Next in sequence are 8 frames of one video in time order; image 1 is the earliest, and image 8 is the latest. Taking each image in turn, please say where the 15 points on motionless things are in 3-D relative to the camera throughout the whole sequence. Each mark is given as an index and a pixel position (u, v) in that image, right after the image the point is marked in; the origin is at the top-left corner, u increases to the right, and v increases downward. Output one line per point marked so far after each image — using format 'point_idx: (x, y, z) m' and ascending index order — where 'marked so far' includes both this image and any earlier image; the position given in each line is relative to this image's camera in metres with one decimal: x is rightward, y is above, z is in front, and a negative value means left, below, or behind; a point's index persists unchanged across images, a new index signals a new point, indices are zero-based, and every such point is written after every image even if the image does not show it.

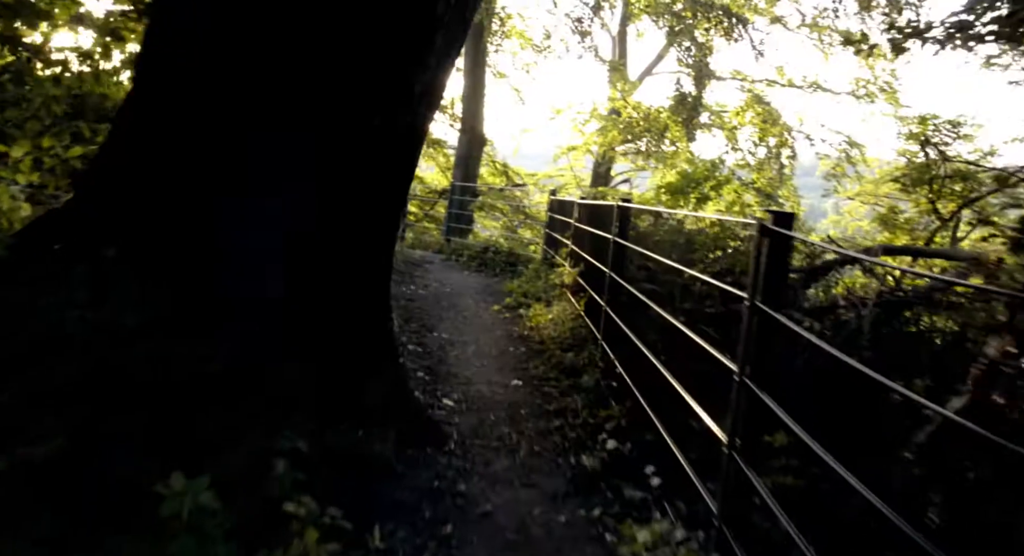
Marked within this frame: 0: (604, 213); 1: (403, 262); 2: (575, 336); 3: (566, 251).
0: (+1.0, +0.7, +6.6) m
1: (-1.9, +0.3, +10.5) m
2: (+0.6, -0.6, +6.1) m
3: (+0.7, +0.4, +8.3) m
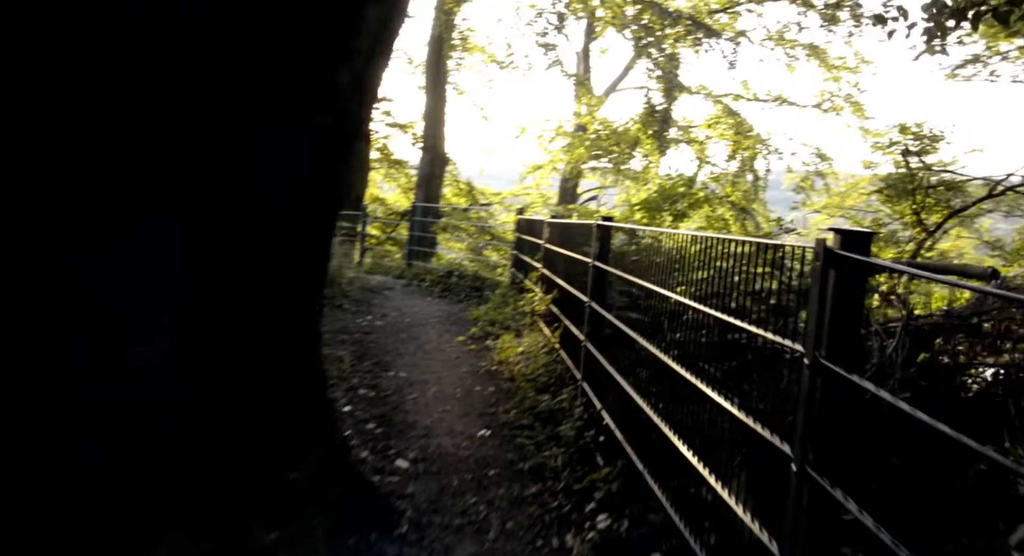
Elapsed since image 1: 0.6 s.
0: (+0.6, +0.4, +5.9) m
1: (-2.4, -0.1, +9.7) m
2: (+0.3, -0.9, +5.4) m
3: (+0.3, 0.0, +7.6) m
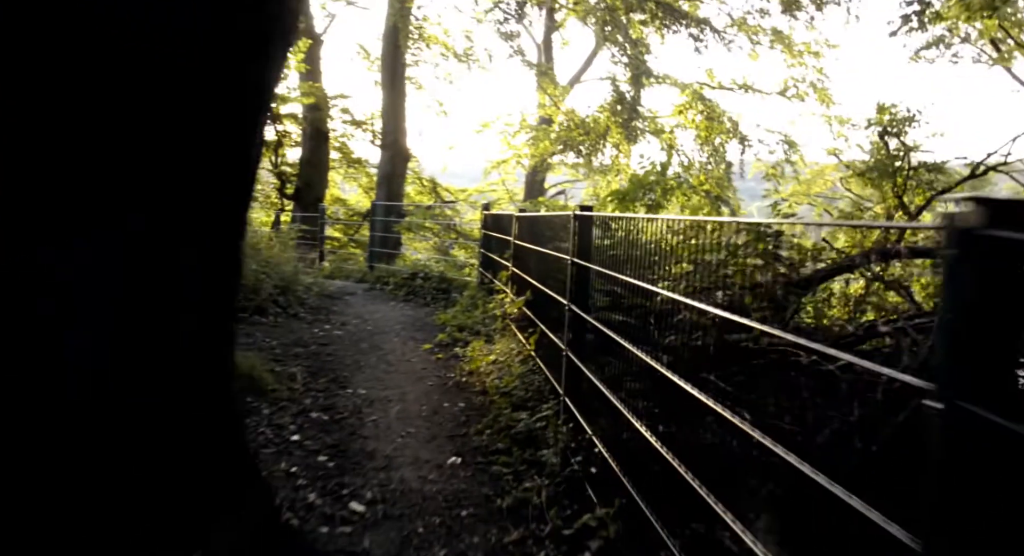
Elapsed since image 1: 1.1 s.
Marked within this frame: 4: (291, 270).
0: (+0.3, +0.4, +5.4) m
1: (-2.9, -0.2, +9.0) m
2: (+0.1, -0.9, +4.8) m
3: (-0.1, 0.0, +7.1) m
4: (-3.1, +0.1, +8.6) m
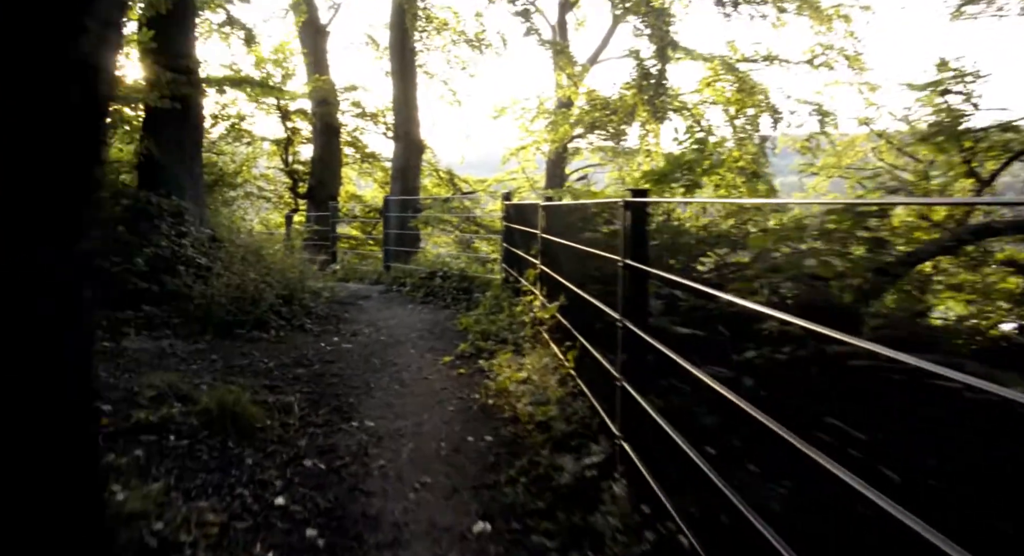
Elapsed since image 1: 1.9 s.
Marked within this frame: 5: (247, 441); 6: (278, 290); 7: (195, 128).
0: (+0.6, +0.4, +4.5) m
1: (-2.5, -0.3, +8.2) m
2: (+0.4, -0.9, +3.9) m
3: (+0.2, 0.0, +6.2) m
4: (-2.7, 0.0, +7.8) m
5: (-1.7, -1.0, +3.8) m
6: (-2.7, -0.1, +6.9) m
7: (-4.0, +1.9, +7.6) m
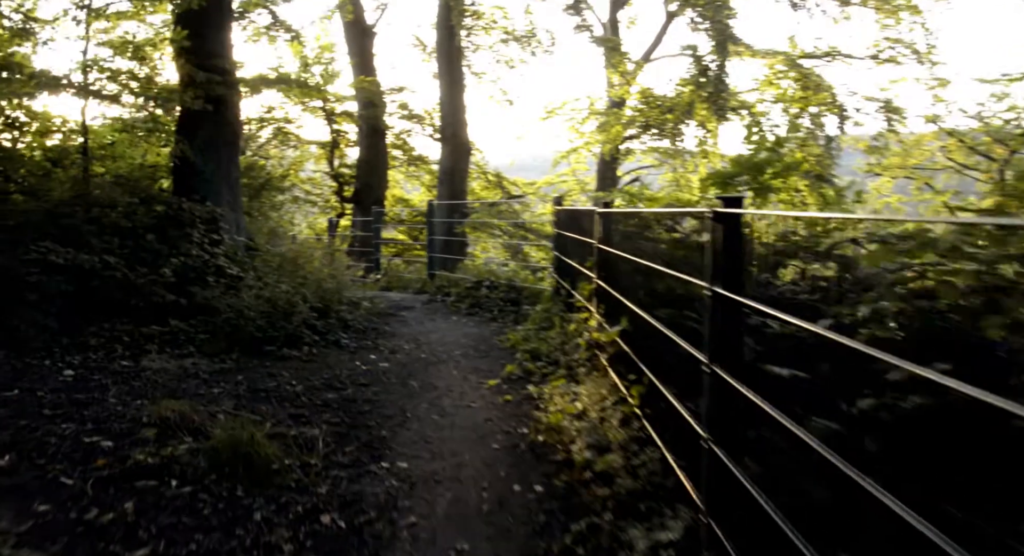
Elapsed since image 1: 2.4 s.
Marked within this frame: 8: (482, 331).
0: (+0.9, +0.3, +3.8) m
1: (-1.8, -0.4, +7.8) m
2: (+0.7, -1.0, +3.3) m
3: (+0.7, -0.1, +5.5) m
4: (-2.1, -0.1, +7.3) m
5: (-1.4, -1.1, +3.3) m
6: (-2.2, -0.3, +6.5) m
7: (-3.4, +1.8, +7.3) m
8: (-0.4, -0.7, +7.3) m
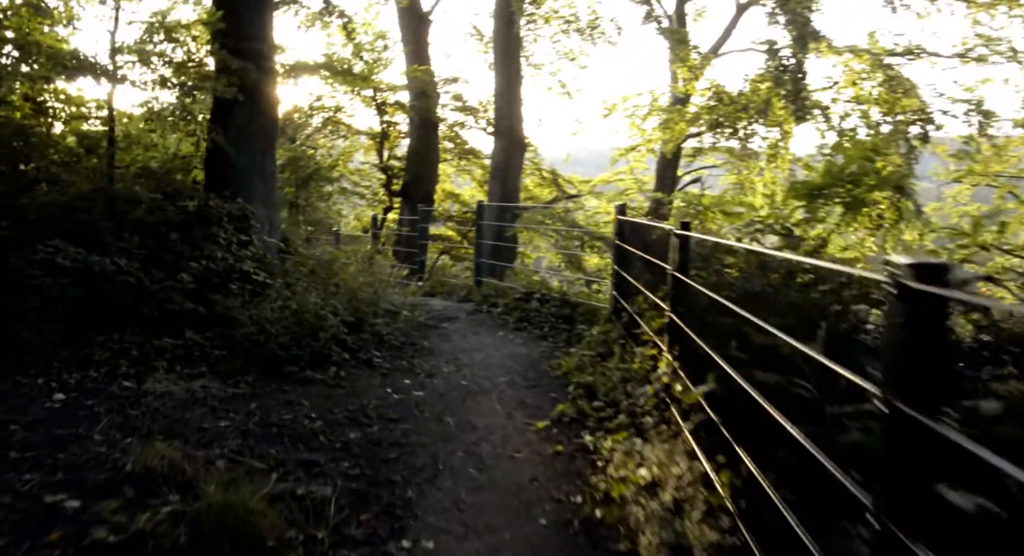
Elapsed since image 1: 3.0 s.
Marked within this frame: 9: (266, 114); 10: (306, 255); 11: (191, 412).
0: (+1.2, 0.0, +2.9) m
1: (-1.2, -0.5, +7.1) m
2: (+0.9, -1.3, +2.4) m
3: (+1.1, -0.3, +4.7) m
4: (-1.5, -0.2, +6.7) m
5: (-1.1, -1.3, +2.6) m
6: (-1.6, -0.4, +5.9) m
7: (-2.7, +1.7, +6.7) m
8: (+0.2, -0.8, +6.6) m
9: (-2.7, +1.8, +6.6) m
10: (-2.4, +0.3, +6.9) m
11: (-2.1, -0.9, +4.0) m
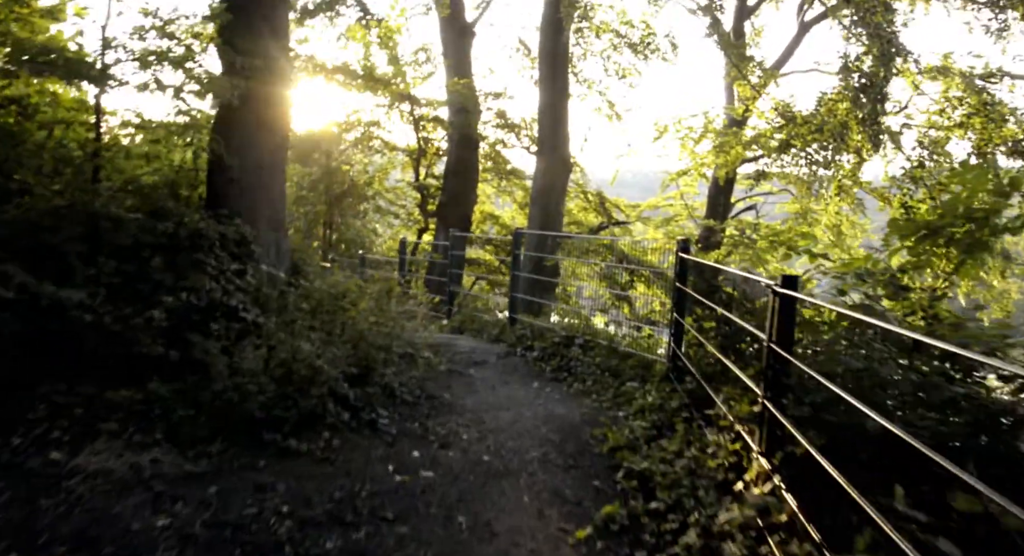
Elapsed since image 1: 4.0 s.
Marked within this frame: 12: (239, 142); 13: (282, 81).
0: (+1.3, -0.3, +1.8) m
1: (-0.9, -0.9, +6.1) m
2: (+0.9, -1.6, +1.3) m
3: (+1.4, -0.7, +3.5) m
4: (-1.1, -0.6, +5.7) m
5: (-1.1, -1.5, +1.6) m
6: (-1.3, -0.7, +4.9) m
7: (-2.3, +1.4, +5.9) m
8: (+0.5, -1.2, +5.5) m
9: (-2.3, +1.5, +5.8) m
10: (-2.0, -0.1, +6.0) m
11: (-2.0, -1.1, +3.1) m
12: (-2.5, +1.3, +5.7) m
13: (-2.1, +1.9, +5.7) m
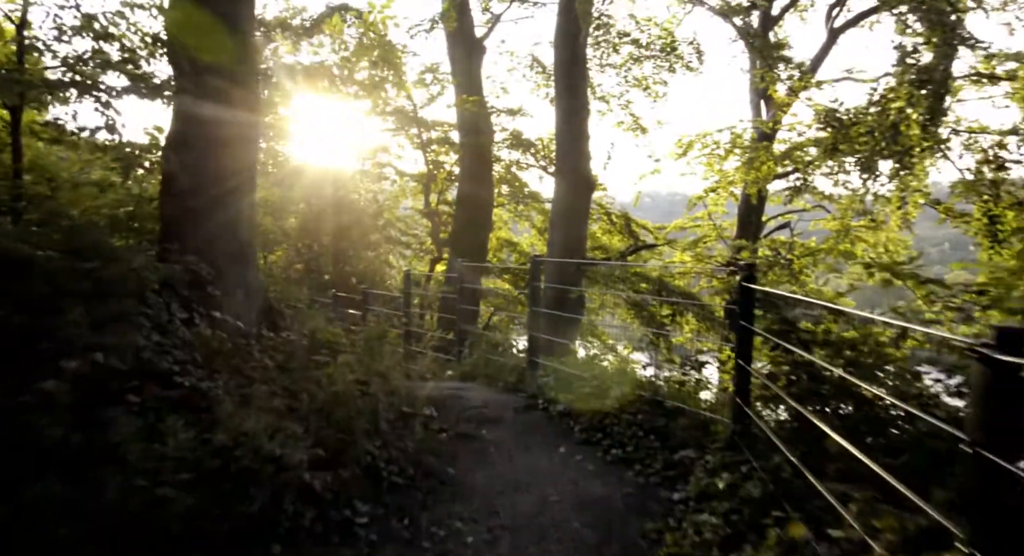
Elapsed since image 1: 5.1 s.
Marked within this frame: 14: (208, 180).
0: (+1.3, -0.4, +0.6) m
1: (-0.7, -1.3, +4.9) m
2: (+0.9, -1.7, 0.0) m
3: (+1.4, -0.9, +2.3) m
4: (-1.0, -0.9, +4.6) m
5: (-1.1, -1.7, +0.4) m
6: (-1.2, -1.0, +3.7) m
7: (-2.2, +1.0, +4.9) m
8: (+0.7, -1.5, +4.2) m
9: (-2.2, +1.1, +4.8) m
10: (-1.8, -0.5, +4.9) m
11: (-1.9, -1.4, +1.9) m
12: (-2.4, +0.9, +4.6) m
13: (-2.1, +1.5, +4.6) m
14: (-2.4, +0.8, +4.6) m
